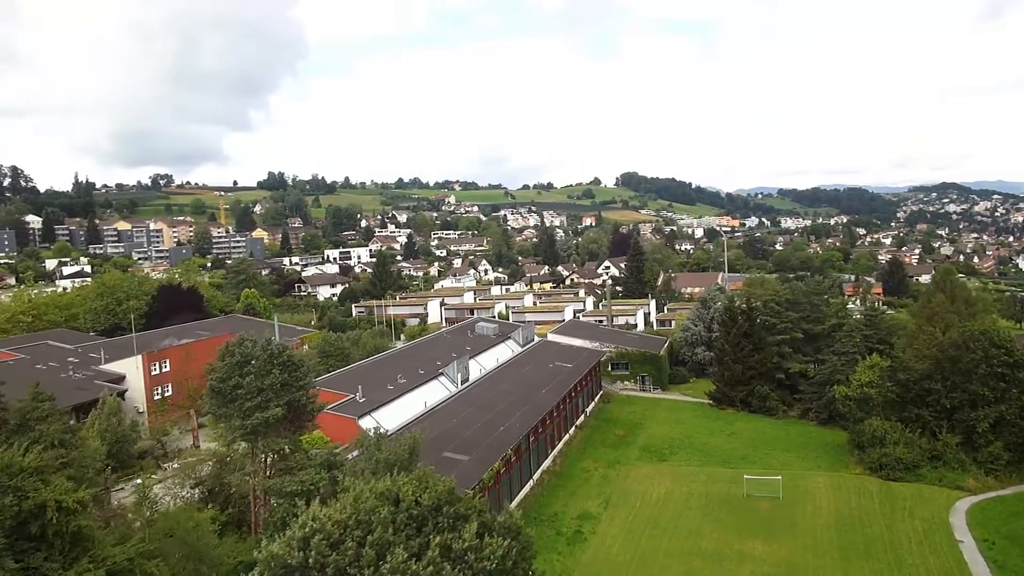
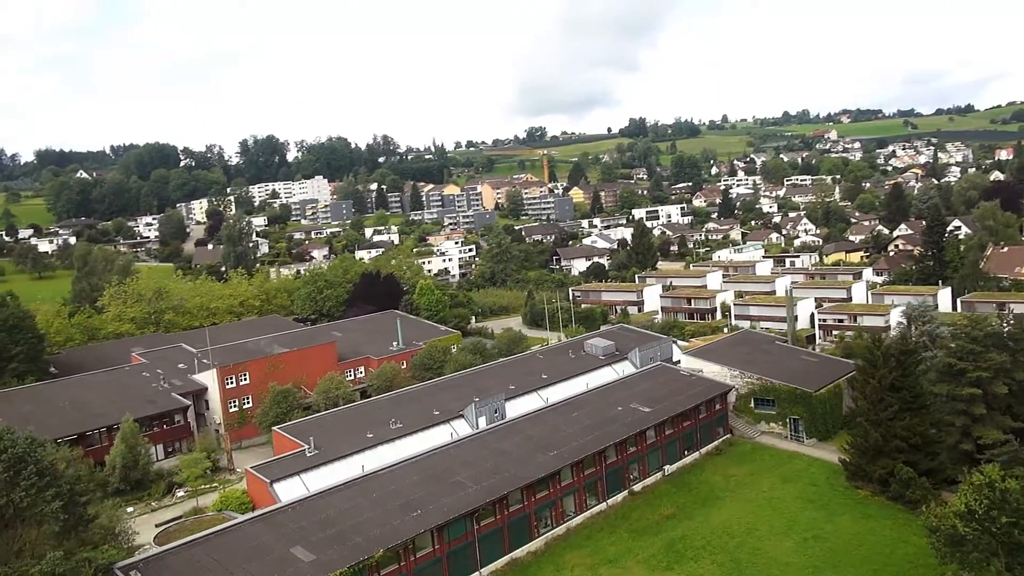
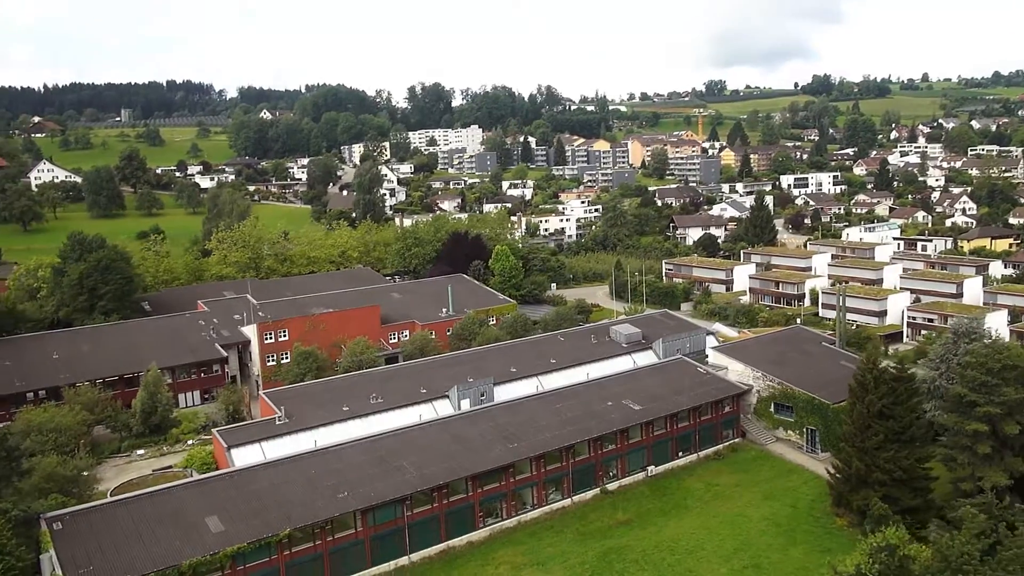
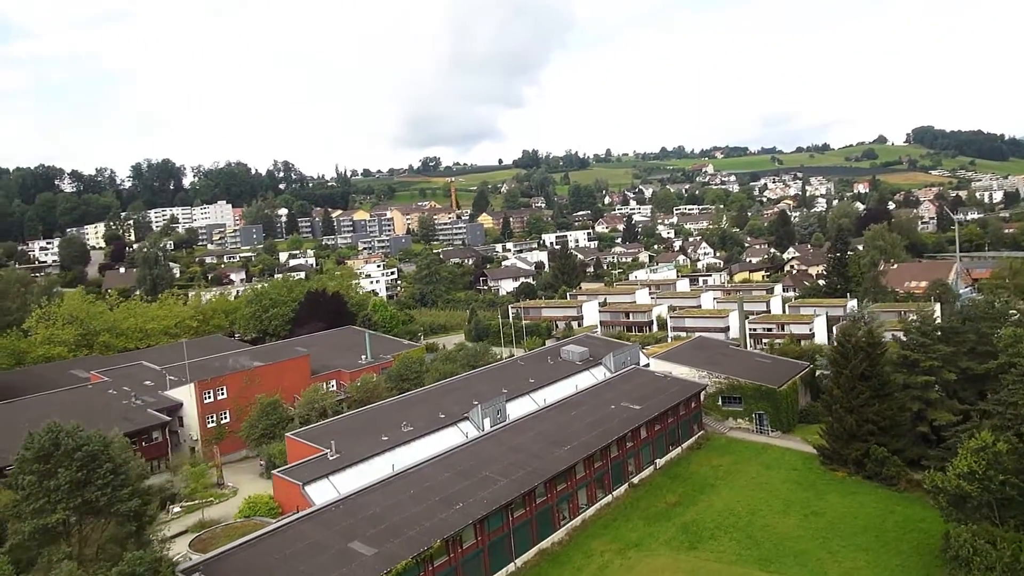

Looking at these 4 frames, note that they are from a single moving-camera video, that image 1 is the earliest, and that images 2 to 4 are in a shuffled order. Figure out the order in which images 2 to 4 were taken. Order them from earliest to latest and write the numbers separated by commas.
4, 2, 3
